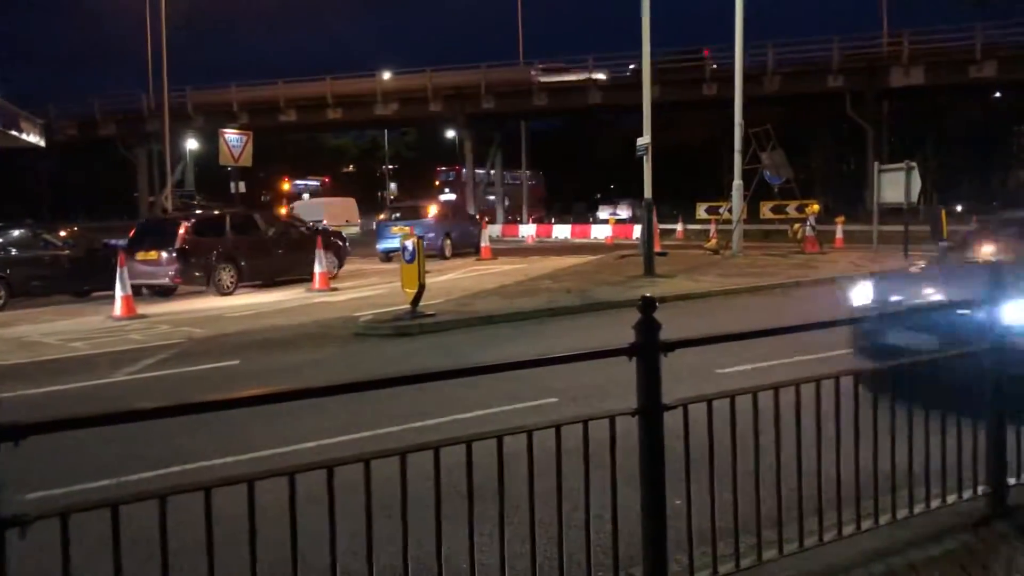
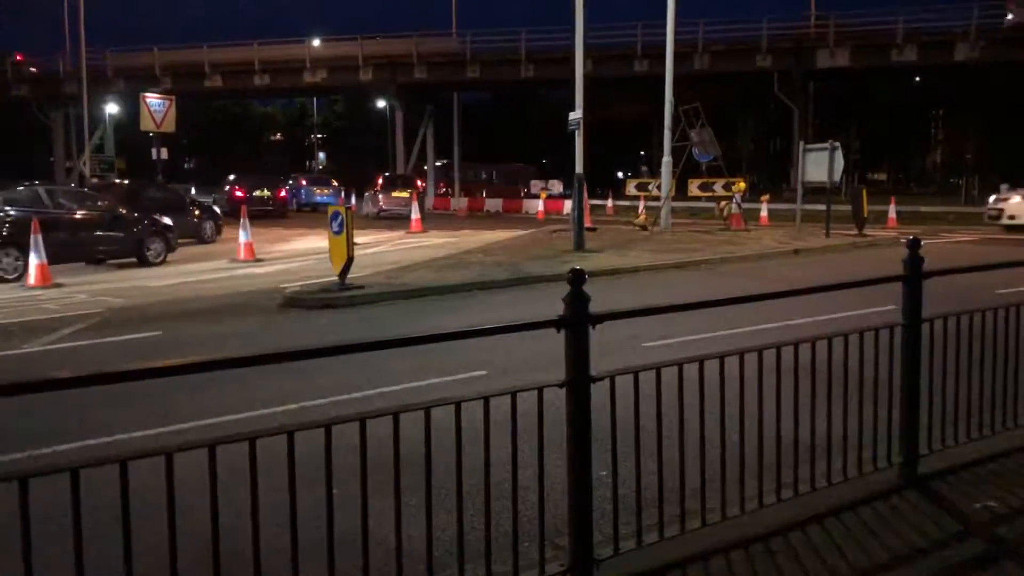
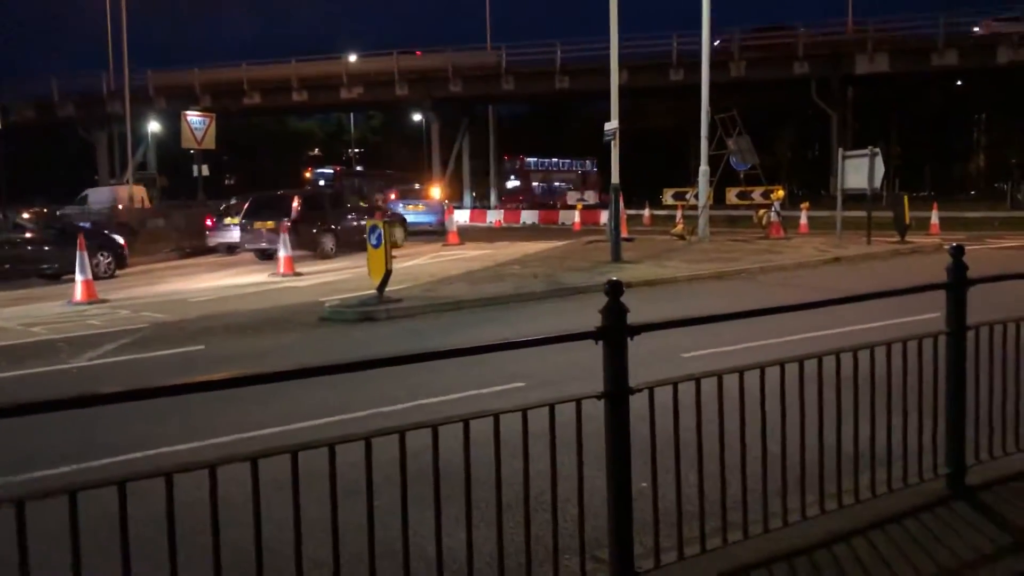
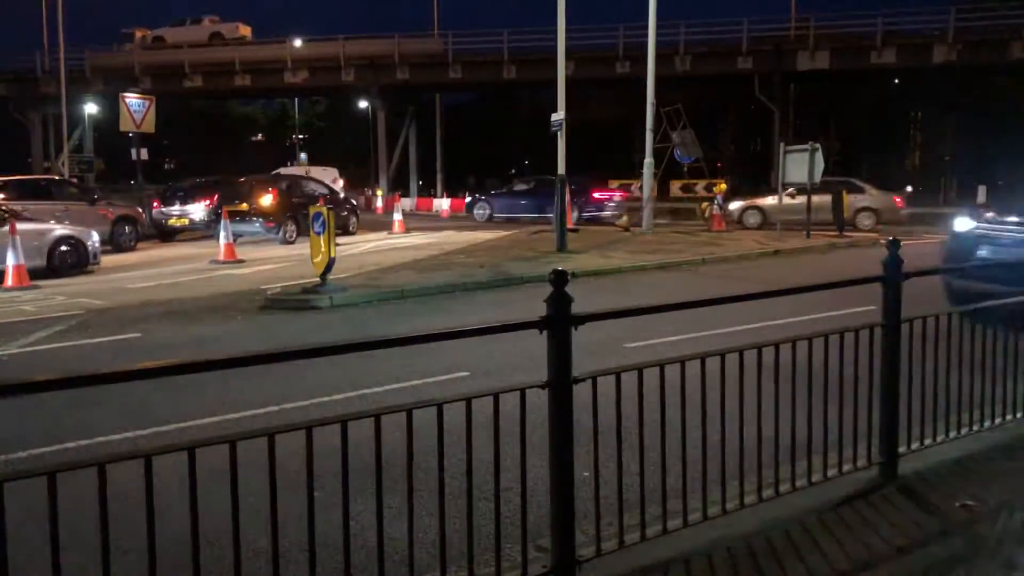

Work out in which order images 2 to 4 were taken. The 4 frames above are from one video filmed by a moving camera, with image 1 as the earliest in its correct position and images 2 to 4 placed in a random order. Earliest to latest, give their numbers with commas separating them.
3, 2, 4
